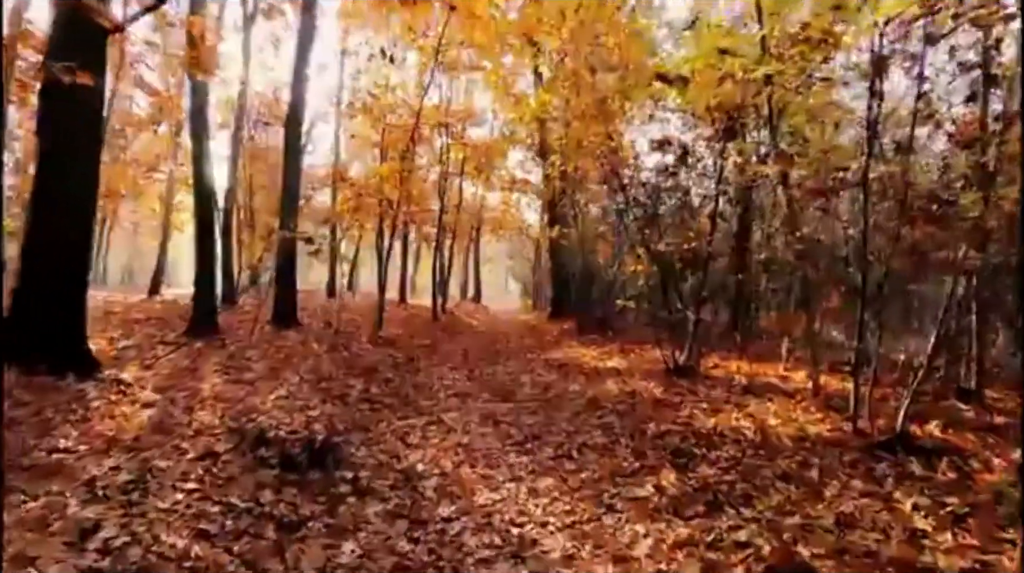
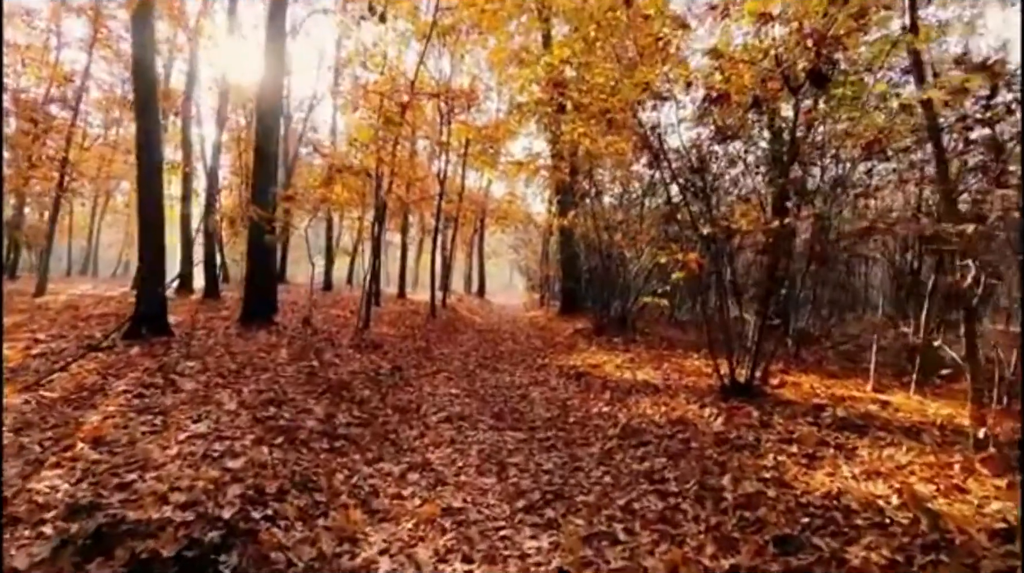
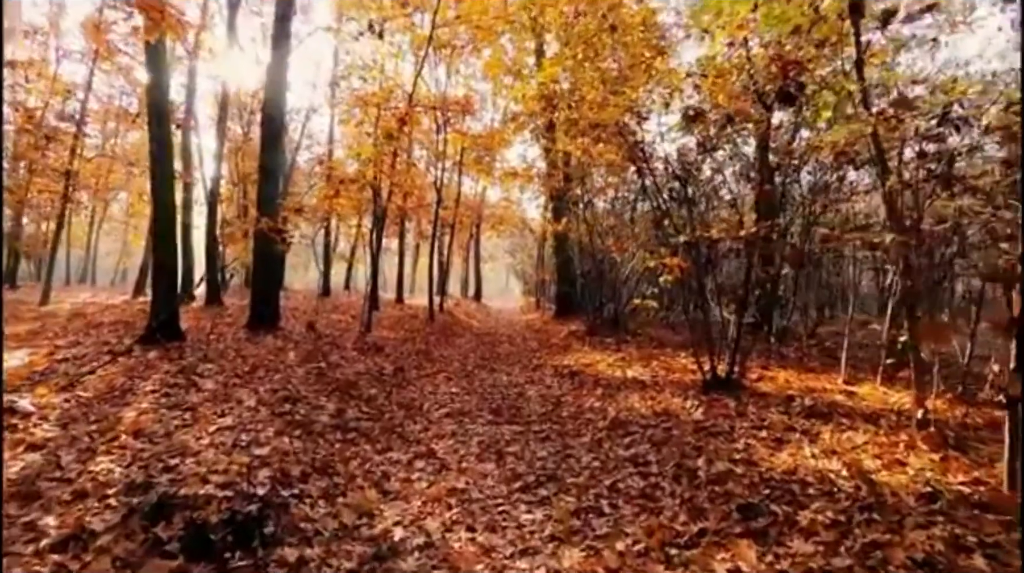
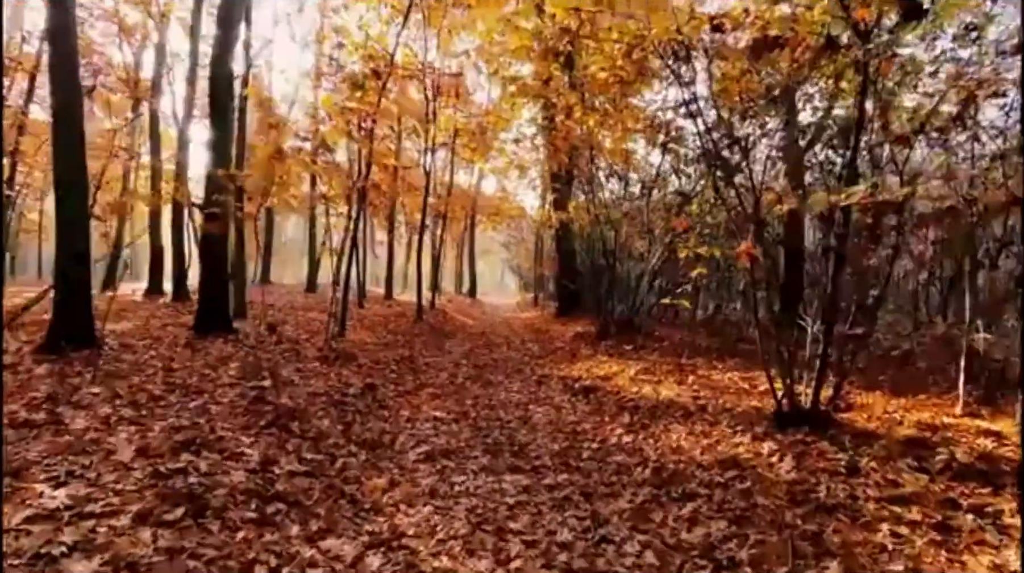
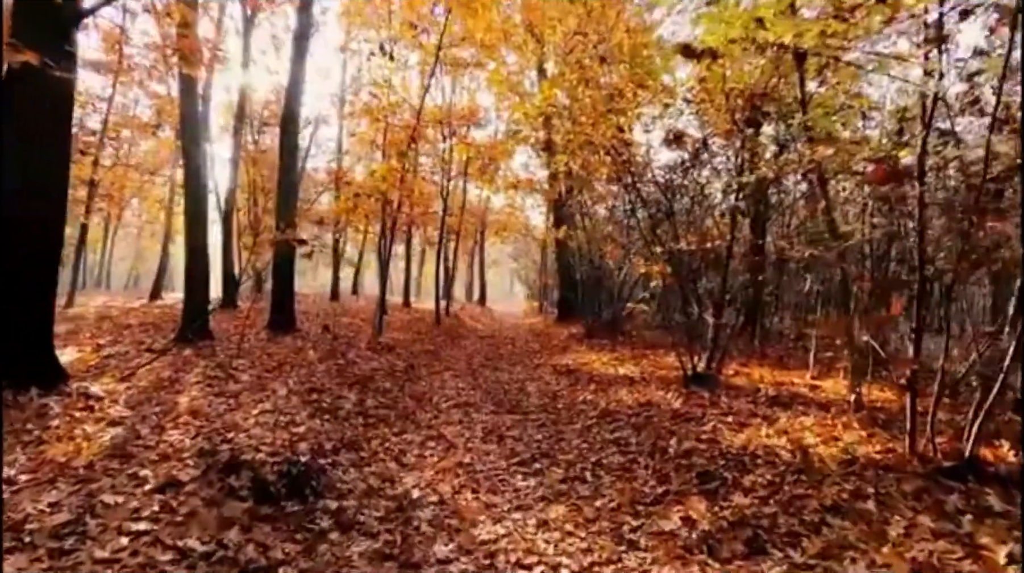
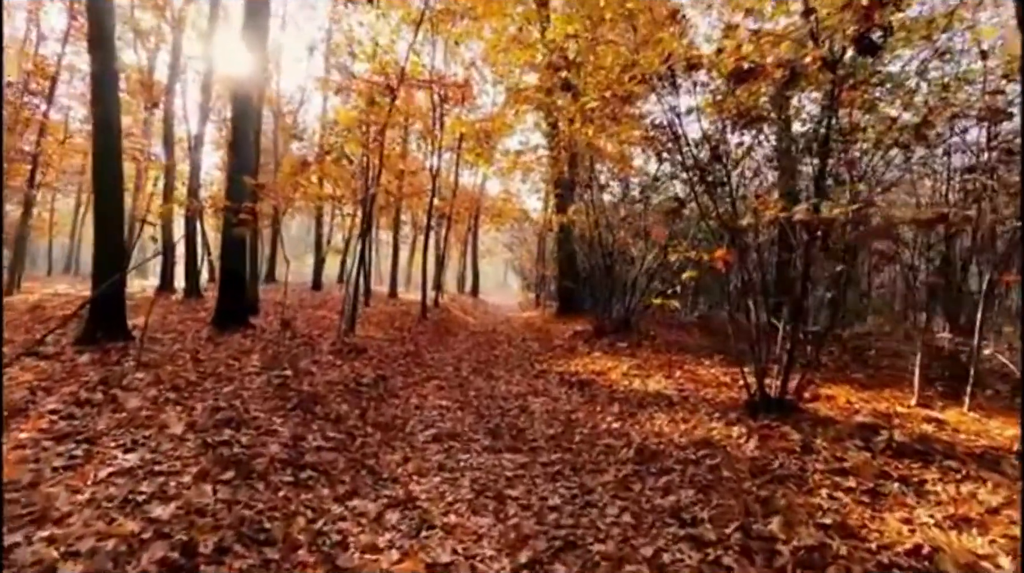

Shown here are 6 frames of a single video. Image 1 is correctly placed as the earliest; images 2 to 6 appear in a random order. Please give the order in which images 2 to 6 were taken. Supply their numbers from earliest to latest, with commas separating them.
5, 3, 2, 6, 4
